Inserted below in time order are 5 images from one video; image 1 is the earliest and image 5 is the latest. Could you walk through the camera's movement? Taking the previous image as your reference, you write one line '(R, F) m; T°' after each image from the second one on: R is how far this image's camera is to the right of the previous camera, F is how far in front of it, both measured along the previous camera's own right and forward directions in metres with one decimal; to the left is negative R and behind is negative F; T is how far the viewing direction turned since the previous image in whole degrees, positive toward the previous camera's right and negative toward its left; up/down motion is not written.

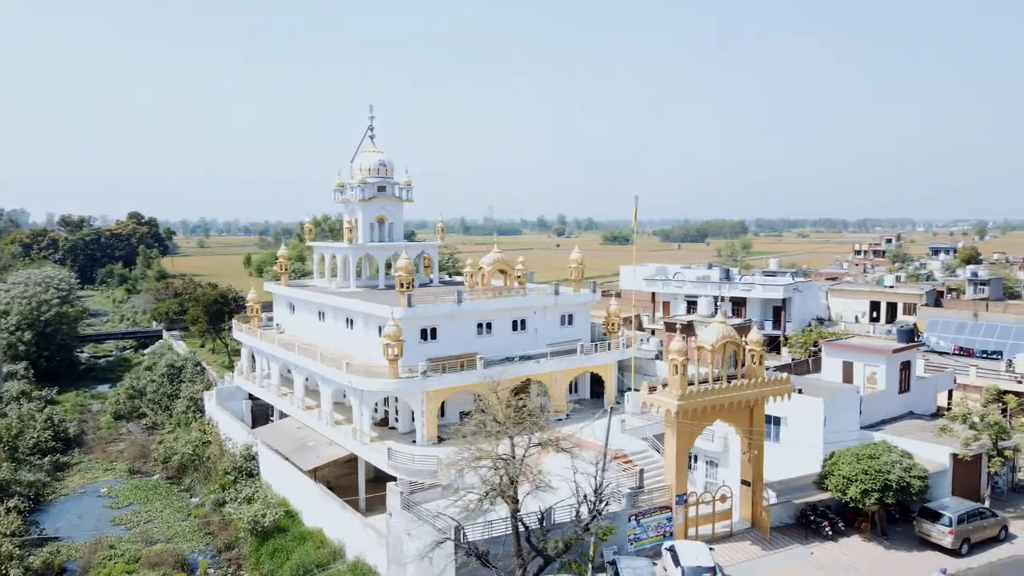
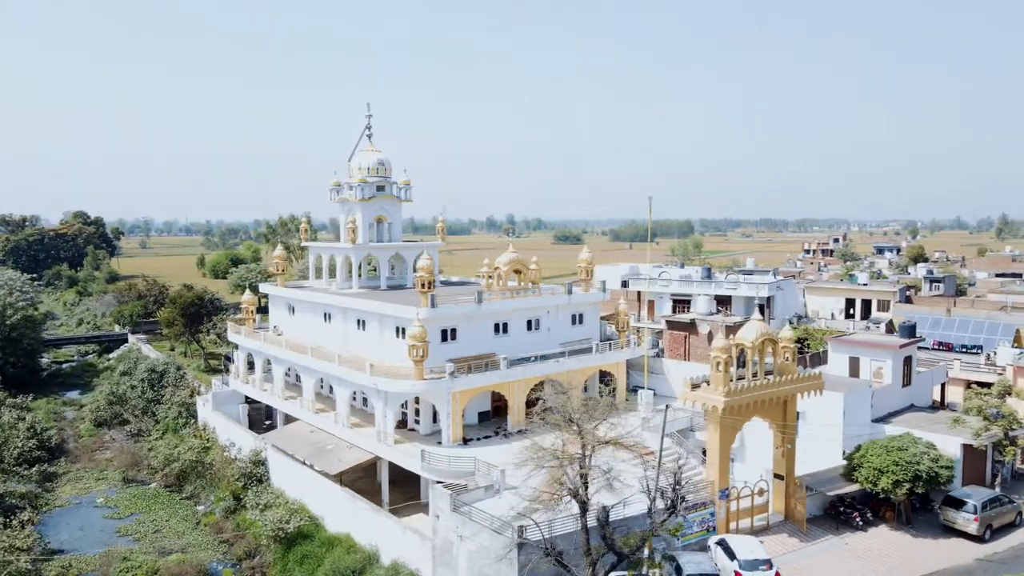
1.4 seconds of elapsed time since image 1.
(-2.6, +0.1) m; +4°
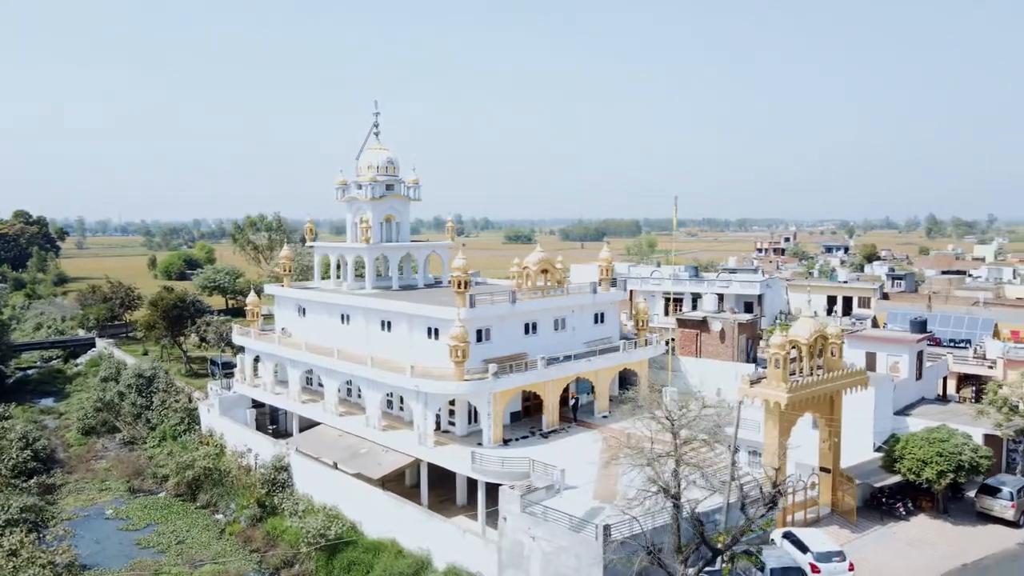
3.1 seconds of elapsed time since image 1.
(-3.2, +0.2) m; +4°
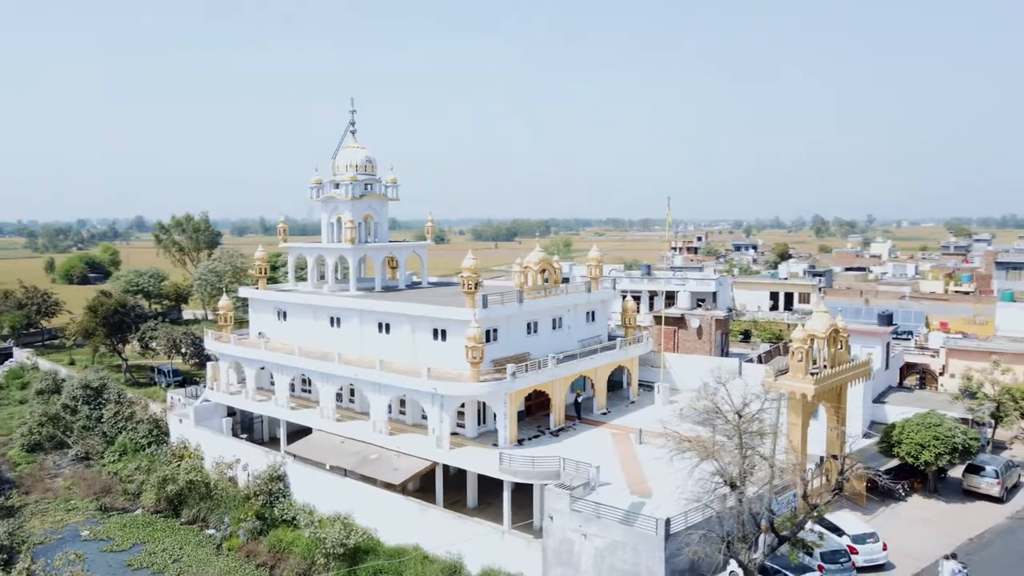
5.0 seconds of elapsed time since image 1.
(-3.6, +0.2) m; +7°
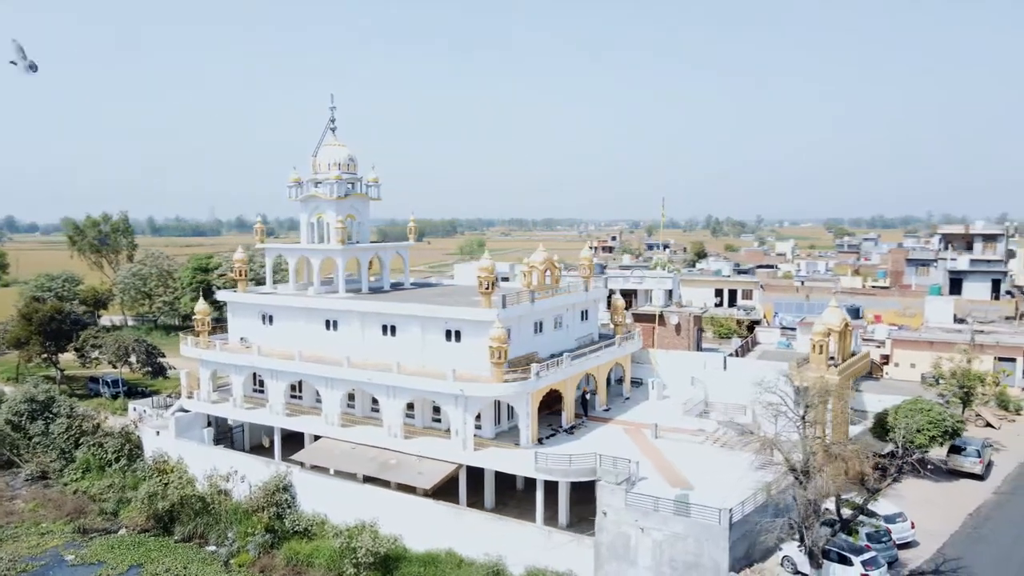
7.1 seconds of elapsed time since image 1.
(-3.9, +0.3) m; +8°
